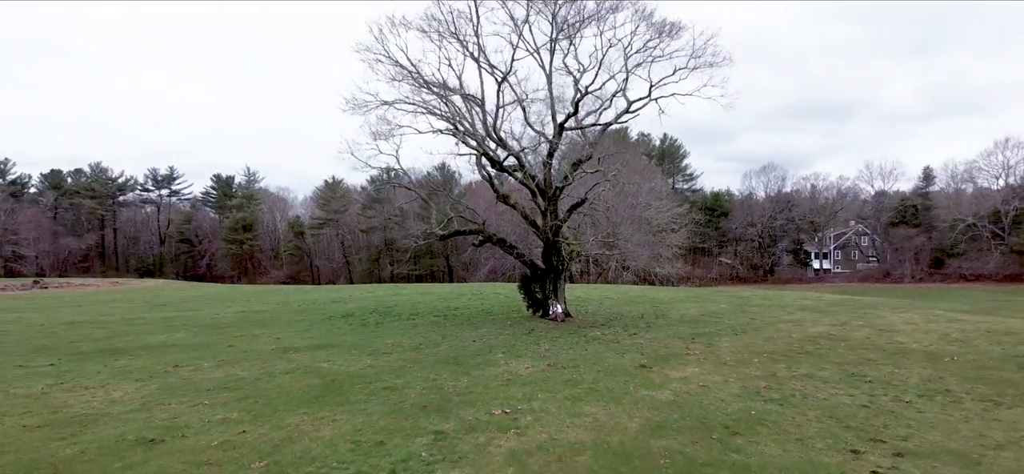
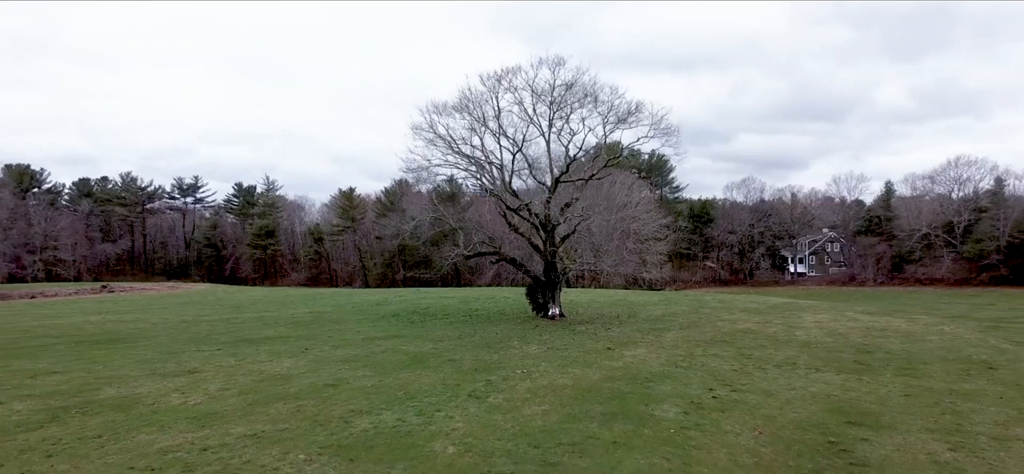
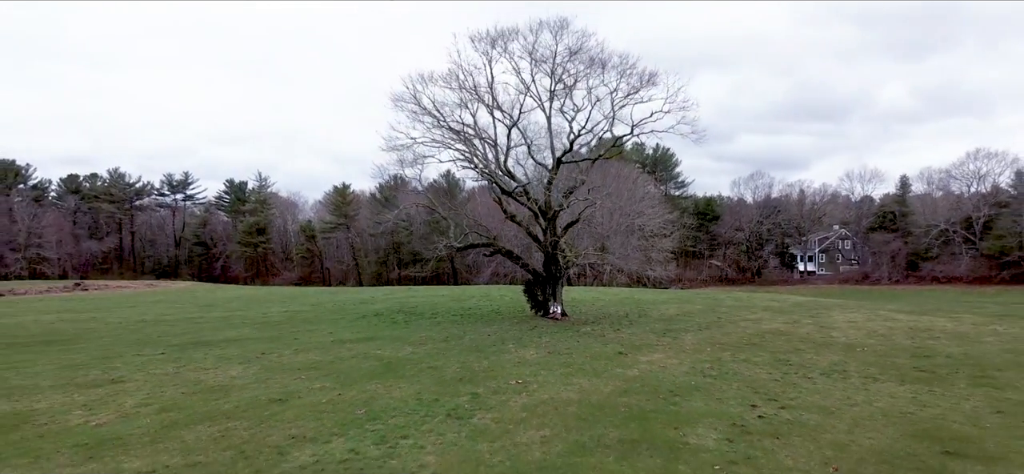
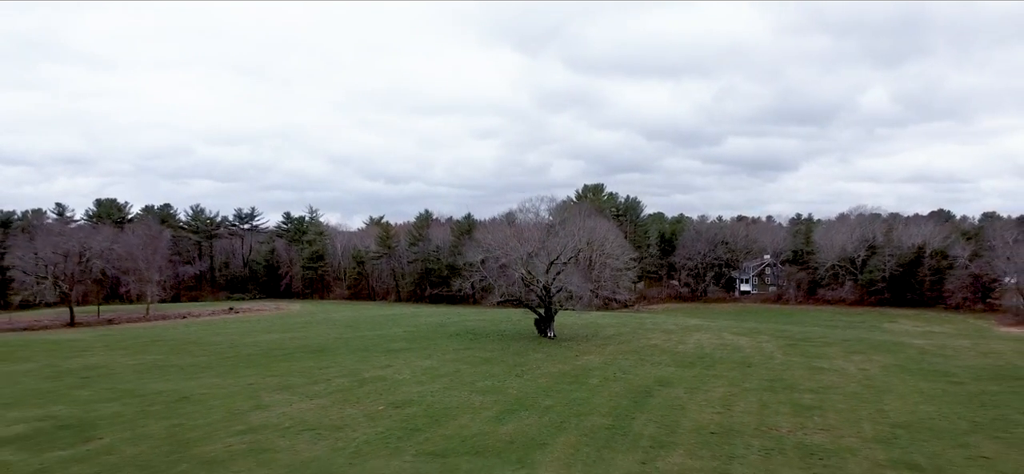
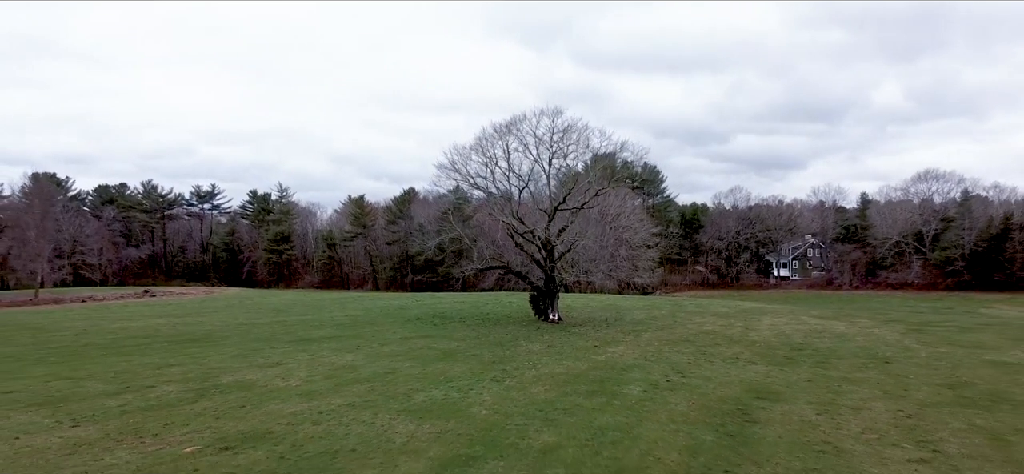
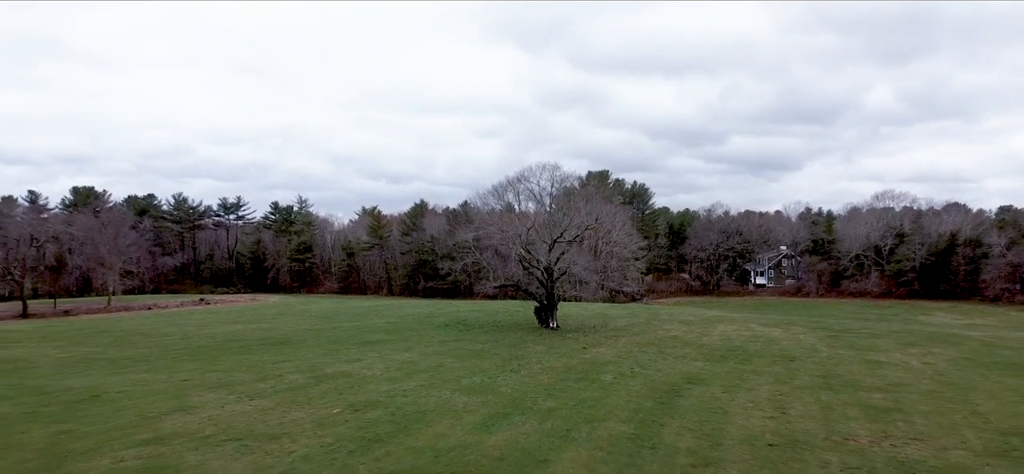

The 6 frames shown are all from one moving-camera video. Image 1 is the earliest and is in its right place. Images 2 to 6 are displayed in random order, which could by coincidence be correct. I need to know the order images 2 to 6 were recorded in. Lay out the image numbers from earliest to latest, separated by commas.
3, 2, 5, 6, 4
